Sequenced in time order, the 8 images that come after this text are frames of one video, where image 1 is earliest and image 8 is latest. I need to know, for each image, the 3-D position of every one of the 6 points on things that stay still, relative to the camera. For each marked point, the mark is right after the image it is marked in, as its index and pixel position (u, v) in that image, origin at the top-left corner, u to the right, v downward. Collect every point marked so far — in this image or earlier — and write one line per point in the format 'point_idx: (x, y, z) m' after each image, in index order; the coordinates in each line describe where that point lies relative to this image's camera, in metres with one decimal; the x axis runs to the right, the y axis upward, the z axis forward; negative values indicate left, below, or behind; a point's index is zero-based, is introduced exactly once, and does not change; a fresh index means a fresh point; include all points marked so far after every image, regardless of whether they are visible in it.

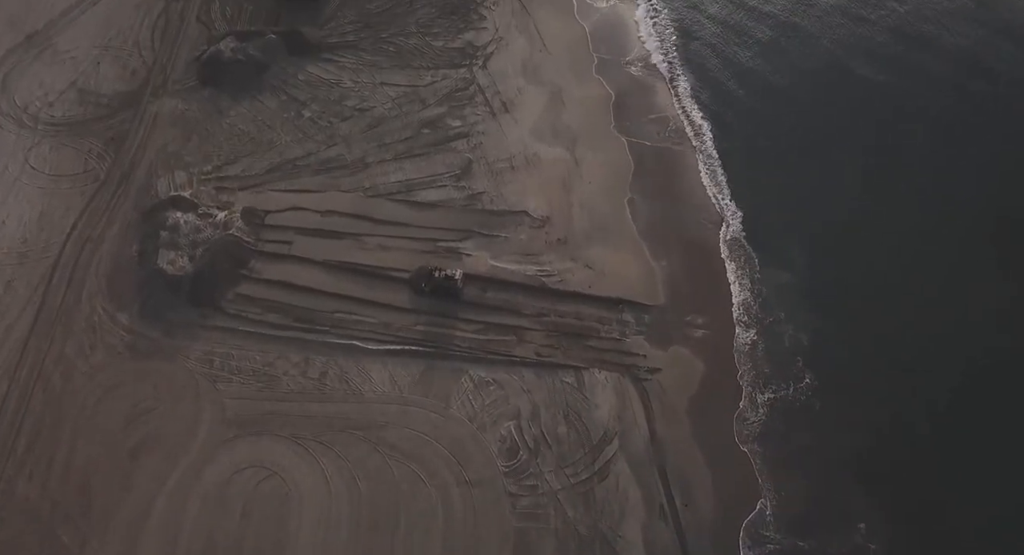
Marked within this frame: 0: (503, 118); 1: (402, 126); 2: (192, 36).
0: (-0.2, +3.2, +17.9) m
1: (-2.2, +3.0, +17.5) m
2: (-6.7, +5.1, +18.7) m
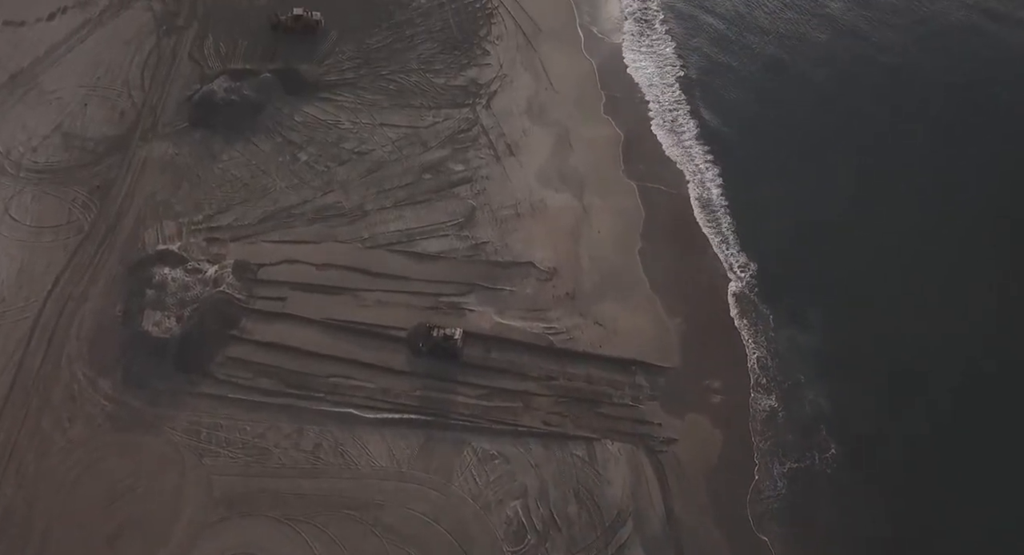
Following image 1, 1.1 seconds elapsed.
0: (-0.1, +2.2, +17.2) m
1: (-2.1, +2.0, +16.8) m
2: (-6.6, +4.1, +18.0) m
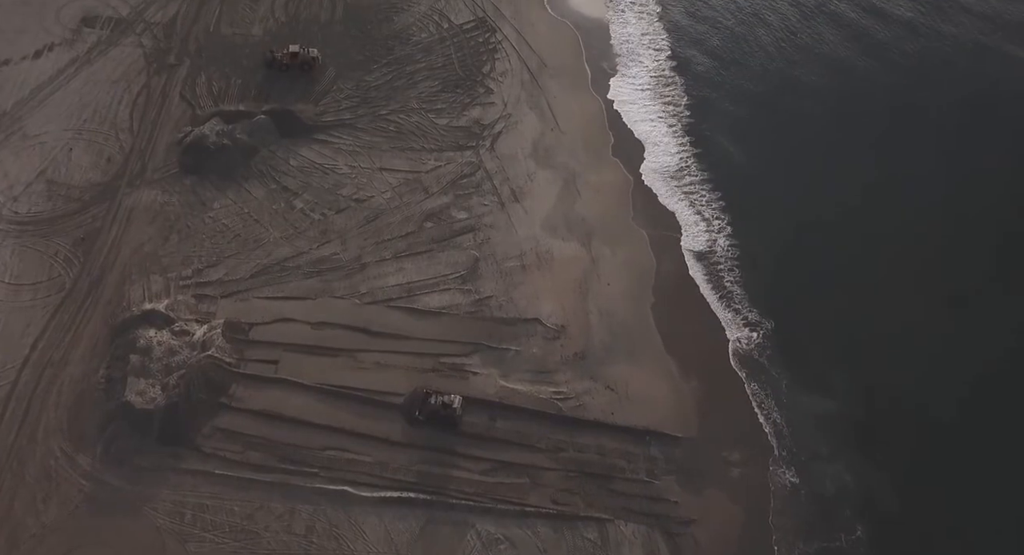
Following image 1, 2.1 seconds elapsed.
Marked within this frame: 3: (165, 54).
0: (0.0, +1.3, +16.4) m
1: (-2.0, +1.0, +16.0) m
2: (-6.5, +3.1, +17.2) m
3: (-7.2, +4.7, +18.5) m
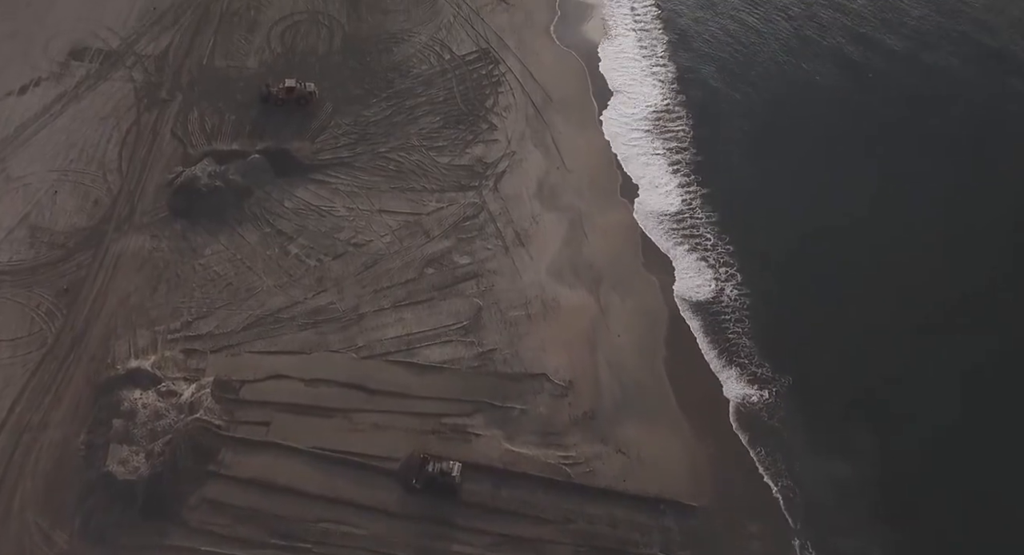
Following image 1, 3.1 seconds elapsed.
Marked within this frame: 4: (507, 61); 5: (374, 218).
0: (+0.1, +0.4, +15.7) m
1: (-1.9, +0.2, +15.3) m
2: (-6.4, +2.3, +16.5) m
3: (-7.1, +3.8, +17.9) m
4: (-0.1, +4.7, +19.4) m
5: (-2.5, +1.1, +16.1) m
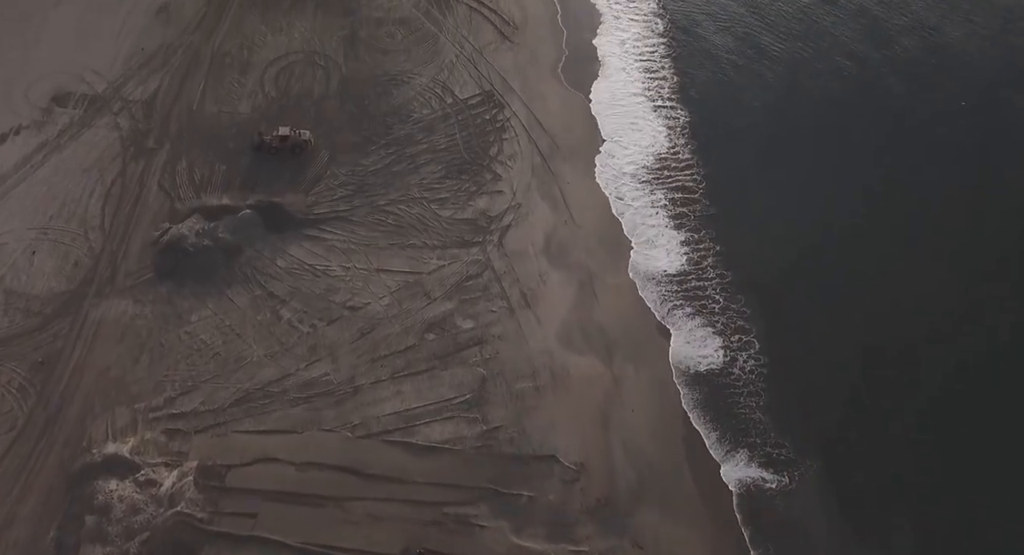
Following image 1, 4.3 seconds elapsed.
0: (+0.2, -0.7, +14.8) m
1: (-1.8, -0.9, +14.4) m
2: (-6.3, +1.2, +15.6) m
3: (-7.0, +2.7, +17.0) m
4: (0.0, +3.6, +18.6) m
5: (-2.4, 0.0, +15.2) m
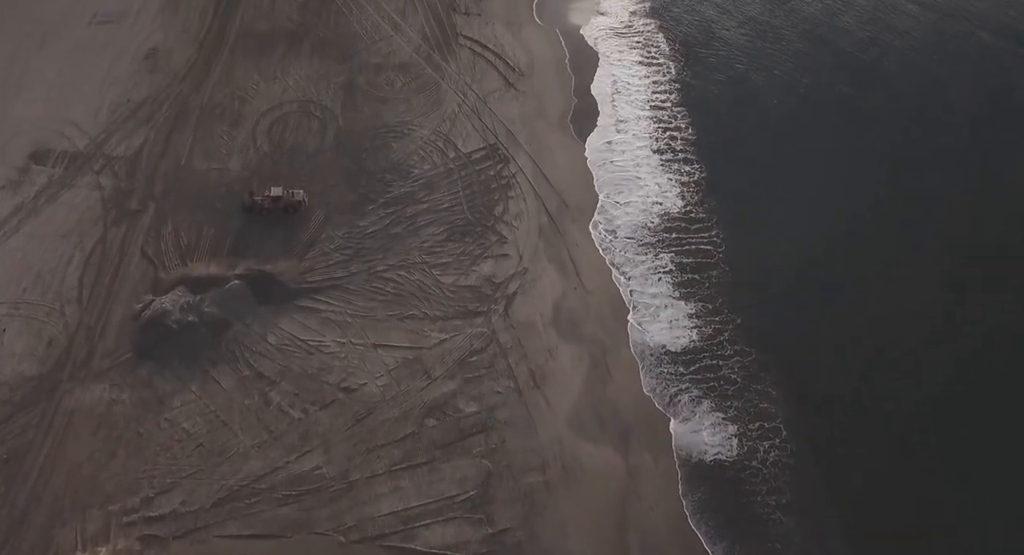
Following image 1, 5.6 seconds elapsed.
0: (+0.3, -1.9, +13.7) m
1: (-1.7, -2.1, +13.3) m
2: (-6.2, 0.0, +14.6) m
3: (-6.9, +1.5, +16.0) m
4: (+0.1, +2.3, +17.6) m
5: (-2.3, -1.2, +14.1) m
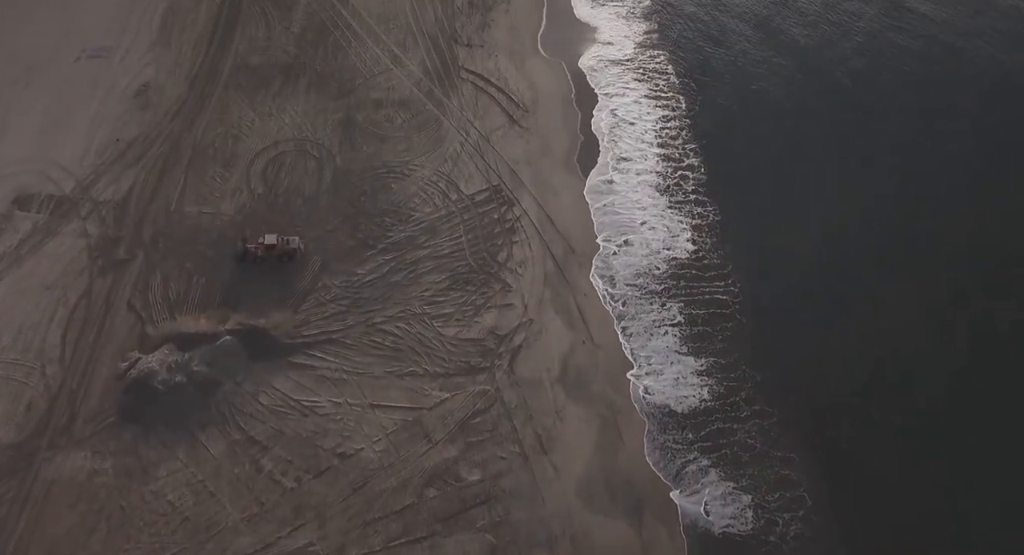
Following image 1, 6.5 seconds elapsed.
0: (+0.4, -2.8, +12.9) m
1: (-1.6, -3.0, +12.6) m
2: (-6.1, -0.9, +13.9) m
3: (-6.8, +0.6, +15.3) m
4: (+0.2, +1.4, +16.9) m
5: (-2.2, -2.1, +13.4) m
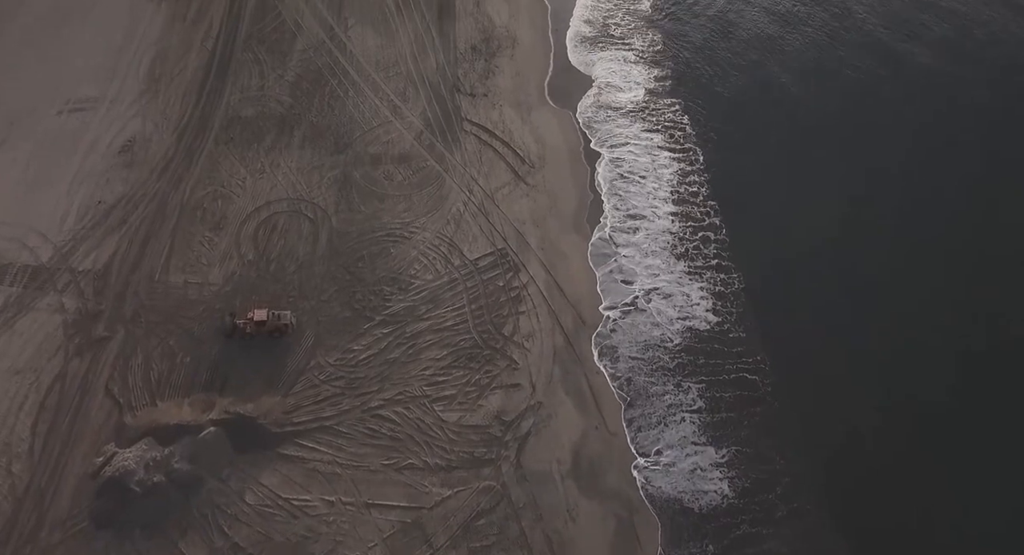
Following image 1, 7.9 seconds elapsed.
0: (+0.5, -4.0, +11.9) m
1: (-1.5, -4.2, +11.5) m
2: (-6.0, -2.1, +12.8) m
3: (-6.7, -0.7, +14.2) m
4: (+0.3, +0.1, +15.8) m
5: (-2.1, -3.3, +12.3) m
